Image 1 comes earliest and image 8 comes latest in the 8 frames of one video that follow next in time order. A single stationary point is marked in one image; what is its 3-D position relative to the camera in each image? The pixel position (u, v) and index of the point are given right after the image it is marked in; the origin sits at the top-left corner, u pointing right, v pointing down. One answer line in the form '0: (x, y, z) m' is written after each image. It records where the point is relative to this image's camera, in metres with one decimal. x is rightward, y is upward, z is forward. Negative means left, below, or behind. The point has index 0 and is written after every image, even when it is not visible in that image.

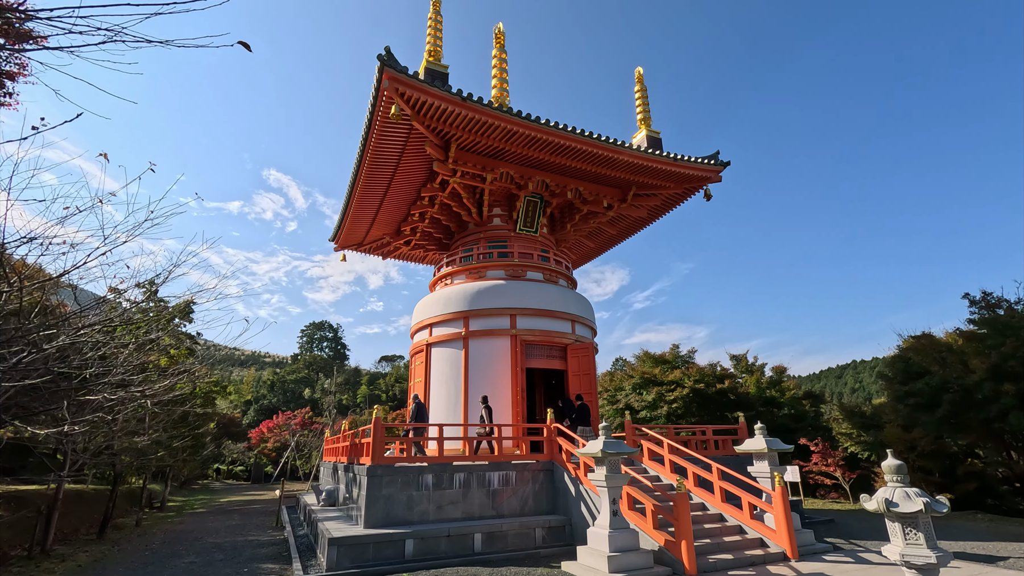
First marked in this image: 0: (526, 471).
0: (+0.3, -3.3, +8.9) m
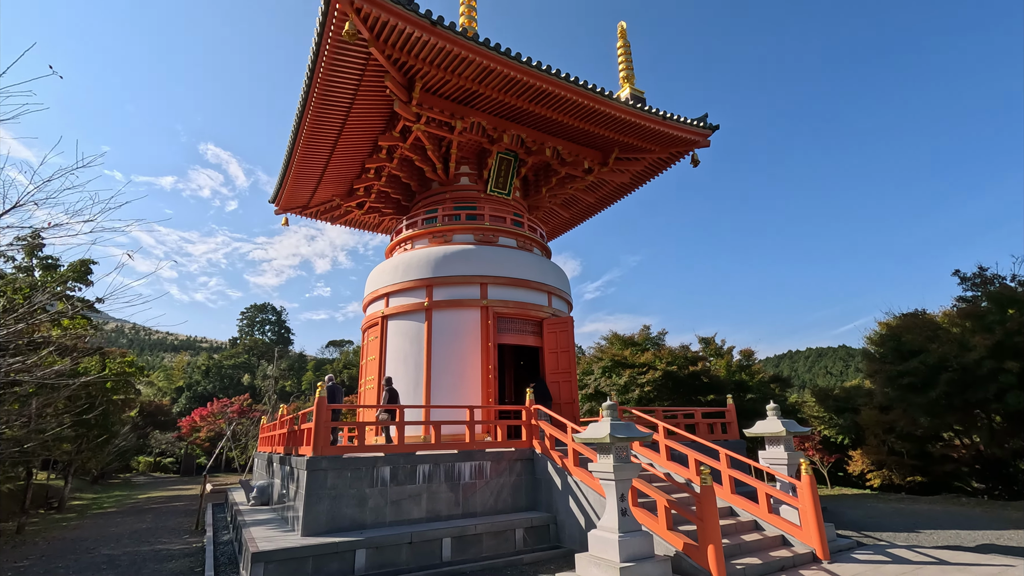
0: (-0.1, -2.6, +7.5) m
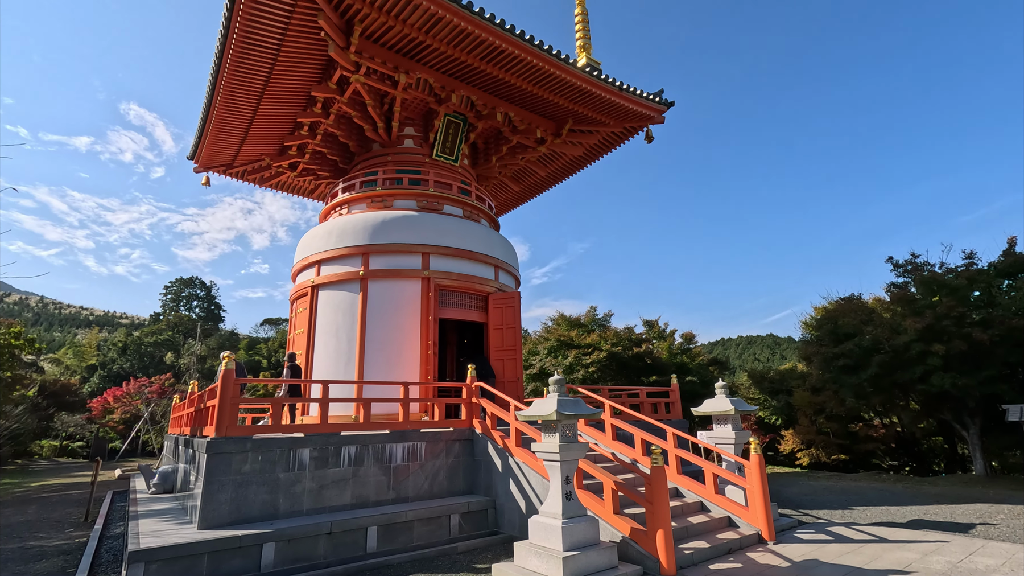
0: (-1.0, -2.2, +6.9) m
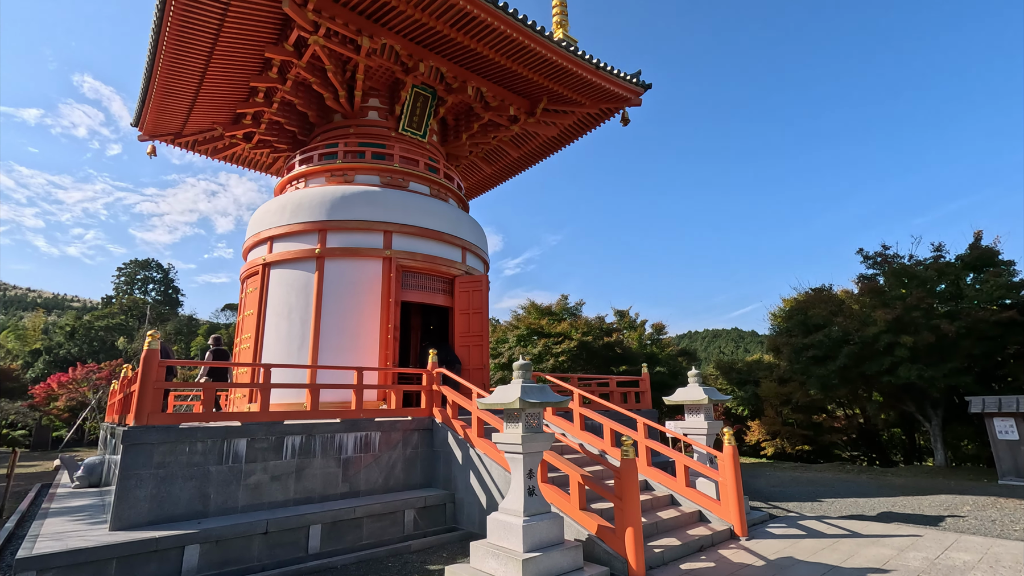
0: (-1.5, -1.9, +6.4) m
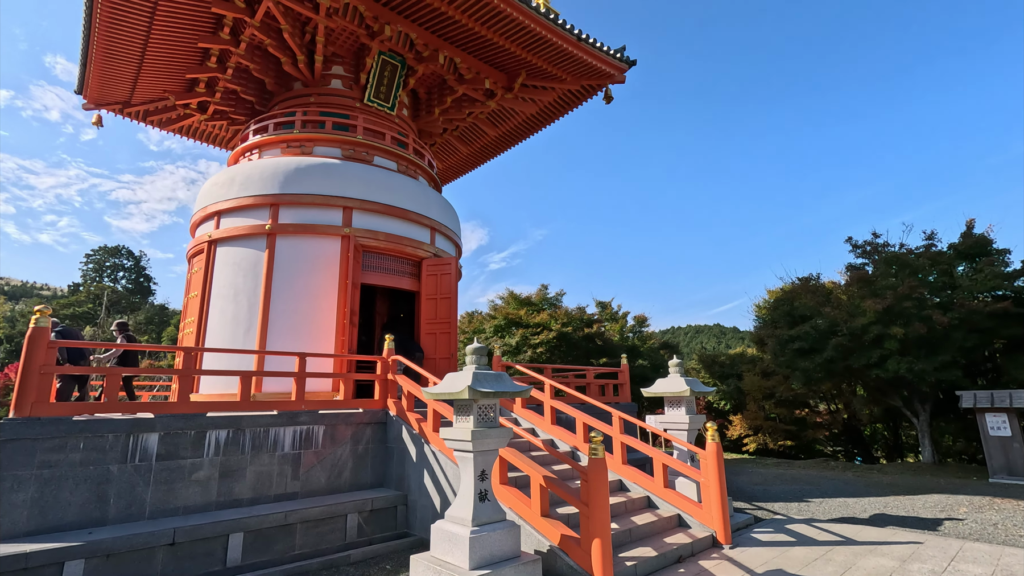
0: (-2.0, -1.6, +5.7) m
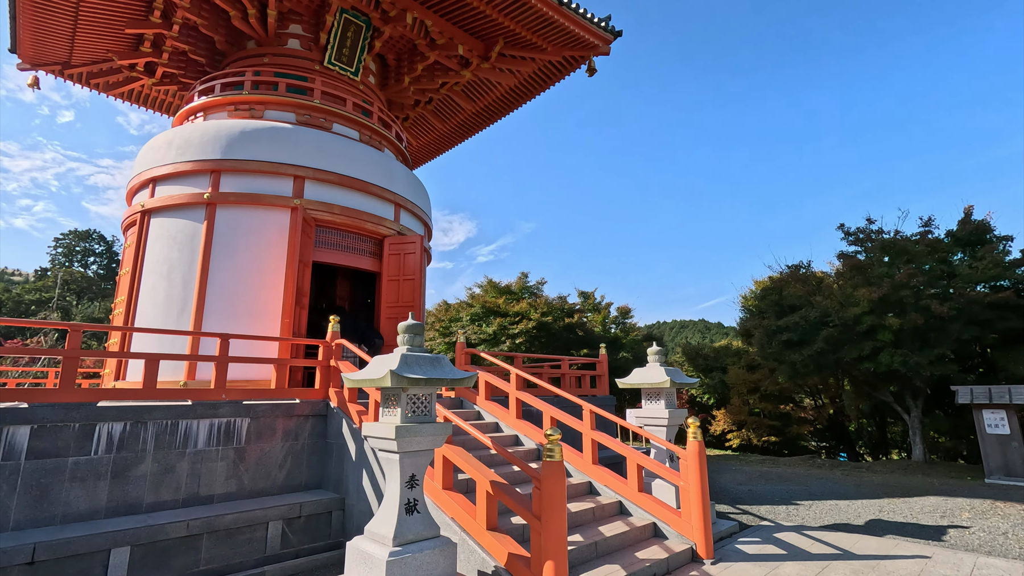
0: (-2.4, -1.3, +5.0) m
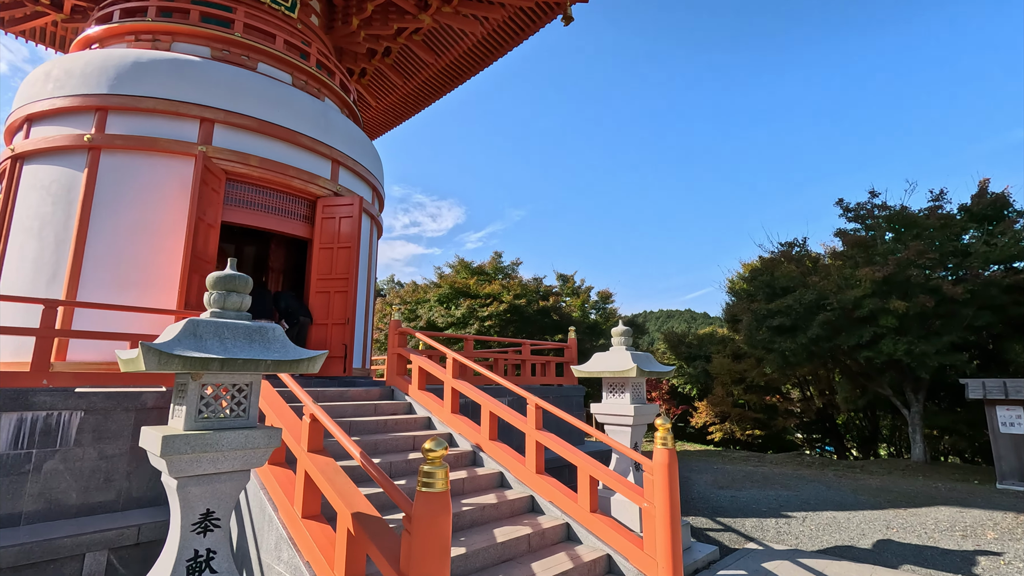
0: (-3.0, -0.9, +3.8) m
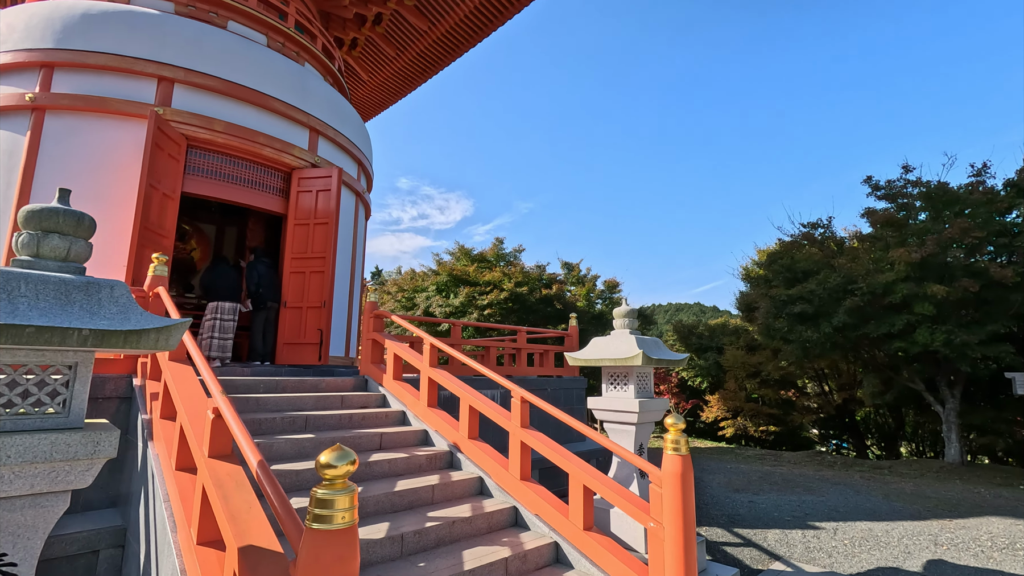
0: (-3.2, -0.7, +3.2) m
